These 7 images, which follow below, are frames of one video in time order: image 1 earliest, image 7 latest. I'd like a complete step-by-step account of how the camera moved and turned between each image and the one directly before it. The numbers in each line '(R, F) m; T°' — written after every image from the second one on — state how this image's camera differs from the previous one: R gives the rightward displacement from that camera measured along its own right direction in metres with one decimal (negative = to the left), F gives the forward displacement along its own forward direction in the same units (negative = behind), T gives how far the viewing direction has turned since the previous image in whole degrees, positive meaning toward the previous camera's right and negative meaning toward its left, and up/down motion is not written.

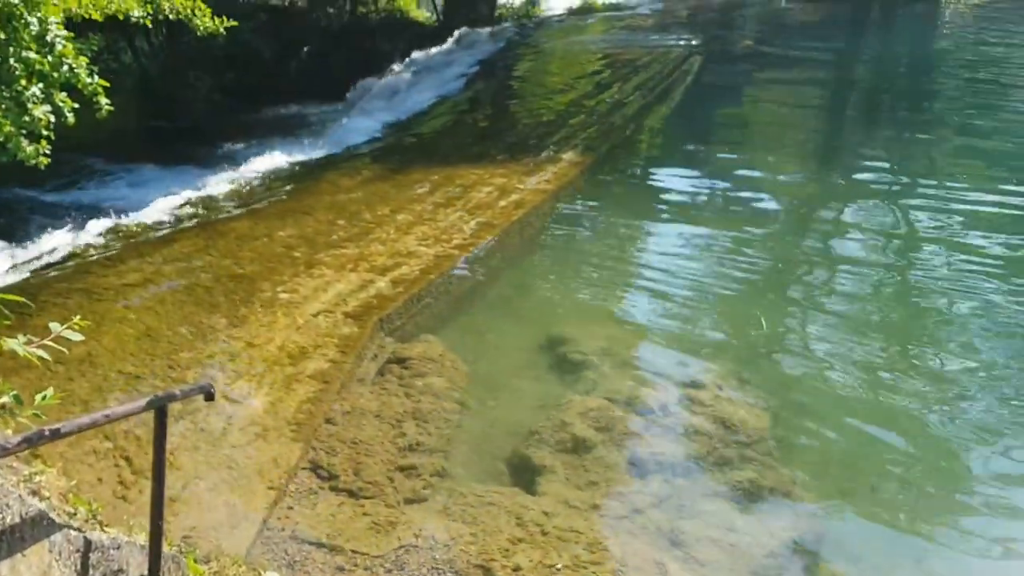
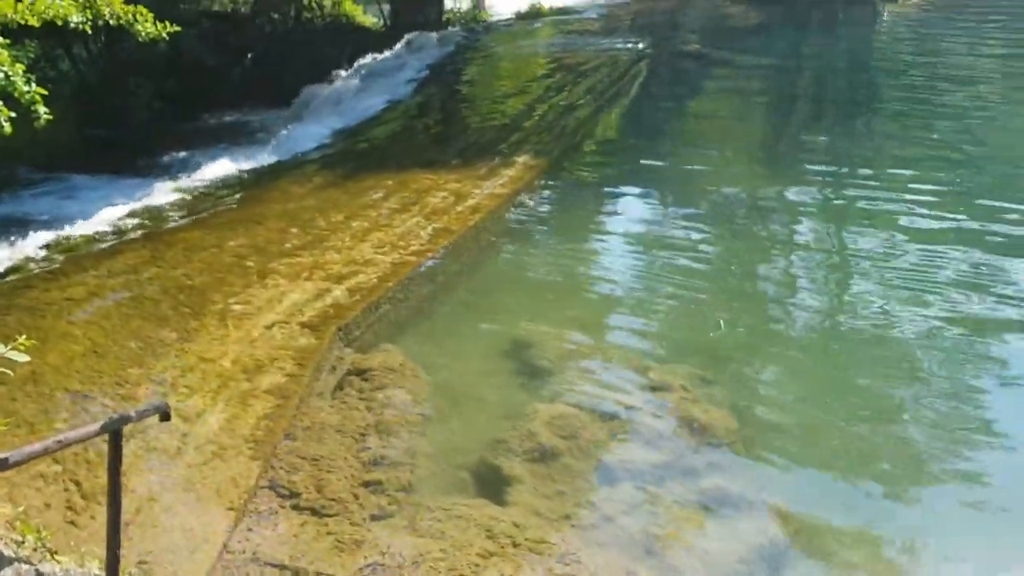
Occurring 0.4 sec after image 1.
(-0.1, +0.1) m; +3°
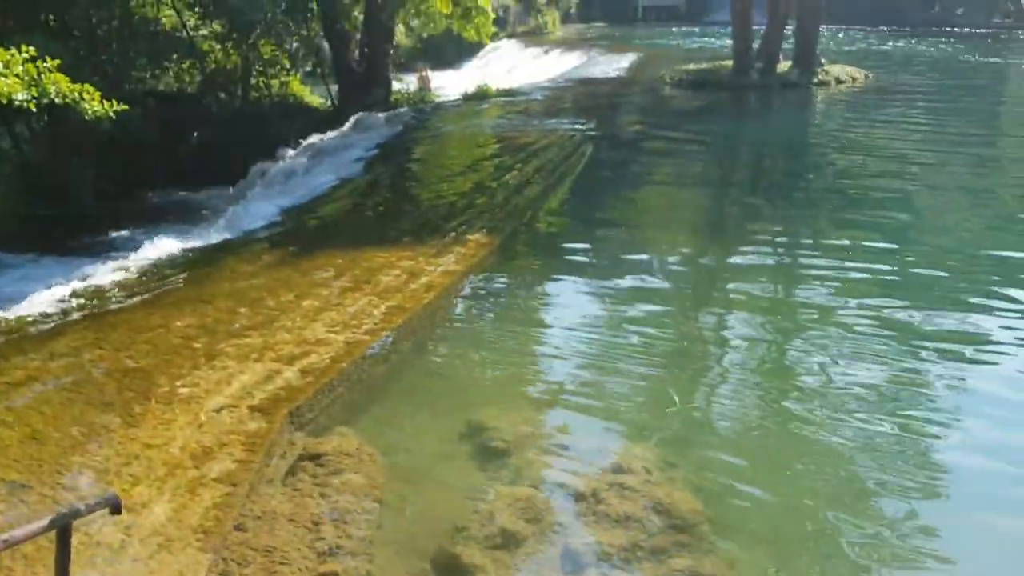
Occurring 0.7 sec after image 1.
(-0.1, +0.1) m; +3°
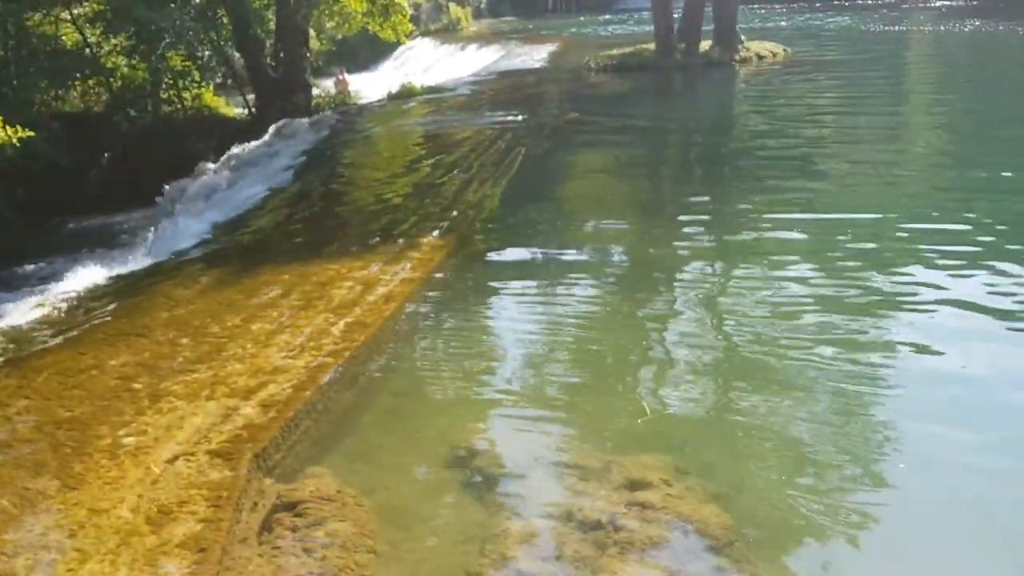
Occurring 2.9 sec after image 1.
(-0.3, +0.7) m; +4°
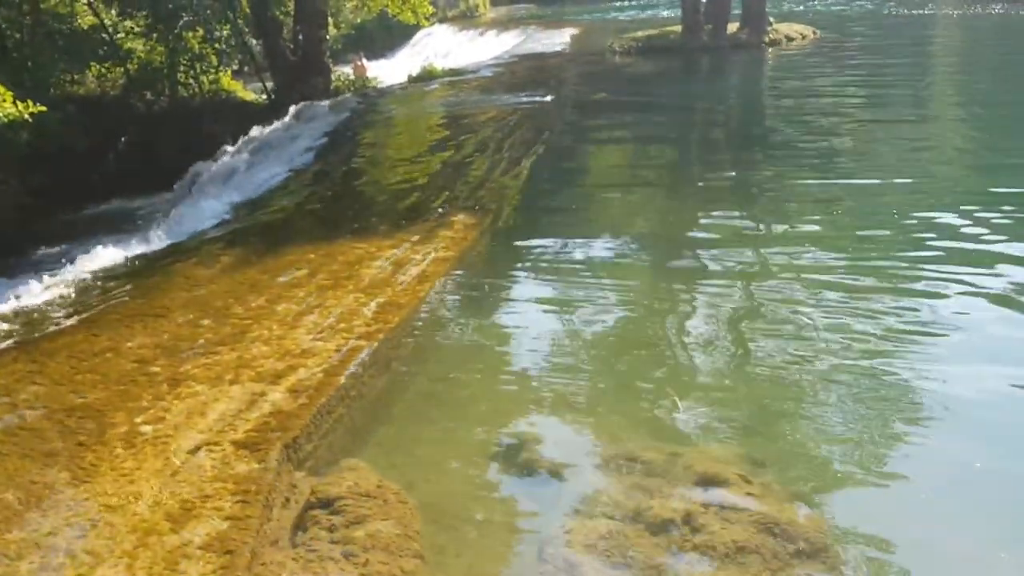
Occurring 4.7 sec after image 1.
(-0.2, +0.6) m; -1°
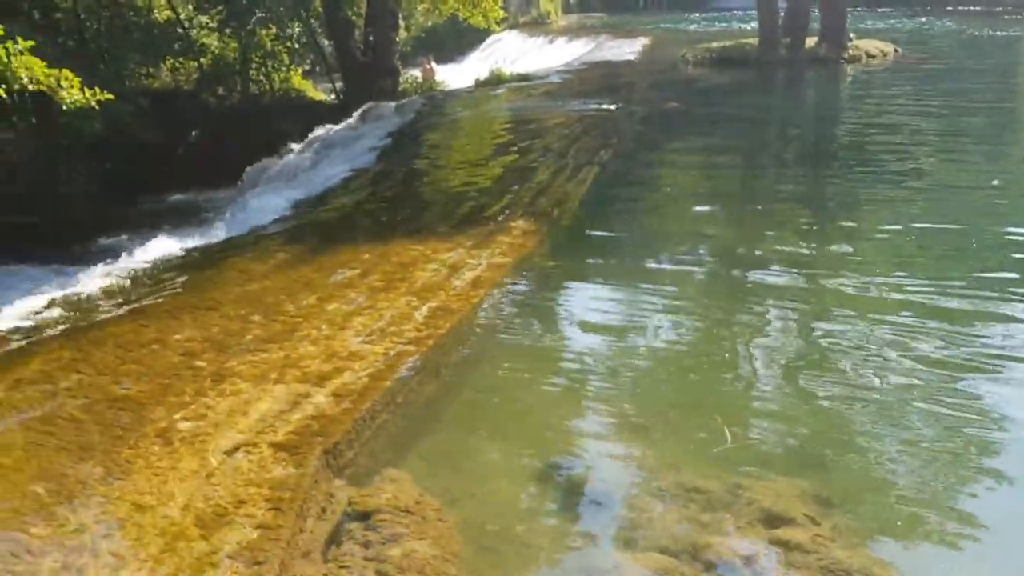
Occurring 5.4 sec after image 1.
(0.0, +0.3) m; -3°
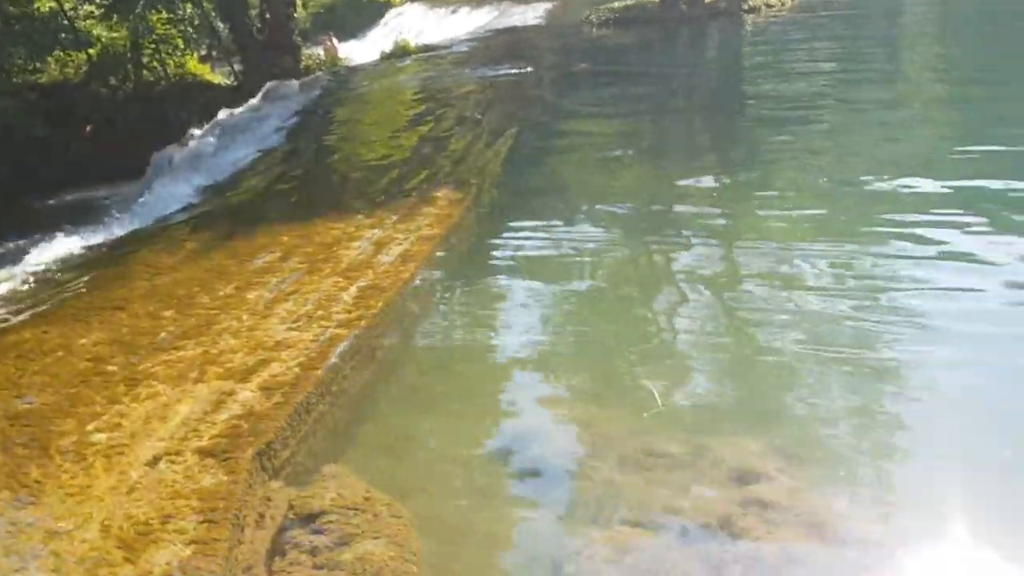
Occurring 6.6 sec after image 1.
(-0.1, +0.4) m; +5°
